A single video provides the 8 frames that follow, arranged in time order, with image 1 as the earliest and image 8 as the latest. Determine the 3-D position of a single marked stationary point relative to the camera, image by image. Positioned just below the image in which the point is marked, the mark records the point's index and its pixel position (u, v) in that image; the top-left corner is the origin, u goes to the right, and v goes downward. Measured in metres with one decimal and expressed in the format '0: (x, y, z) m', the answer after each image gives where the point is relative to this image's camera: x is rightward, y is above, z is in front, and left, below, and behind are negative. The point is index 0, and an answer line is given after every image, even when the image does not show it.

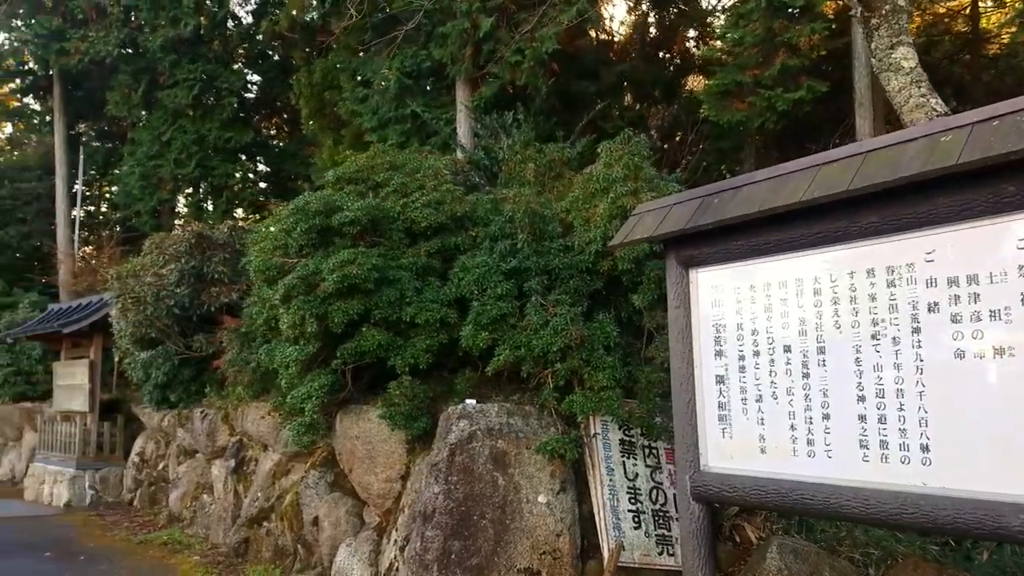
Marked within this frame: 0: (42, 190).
0: (-10.0, +2.0, +16.7) m
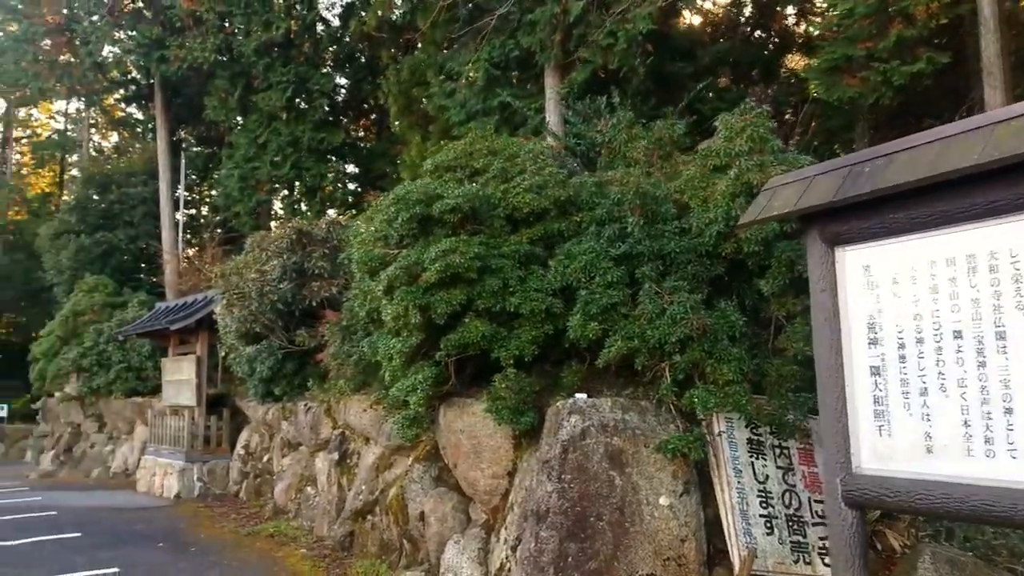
0: (-8.1, +2.0, +17.4) m
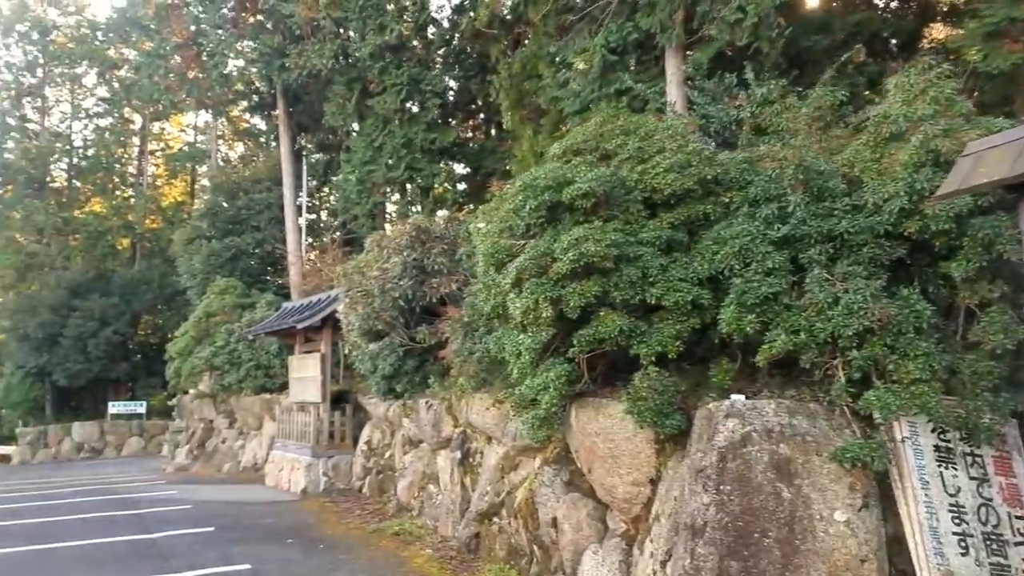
0: (-5.5, +2.0, +18.0) m
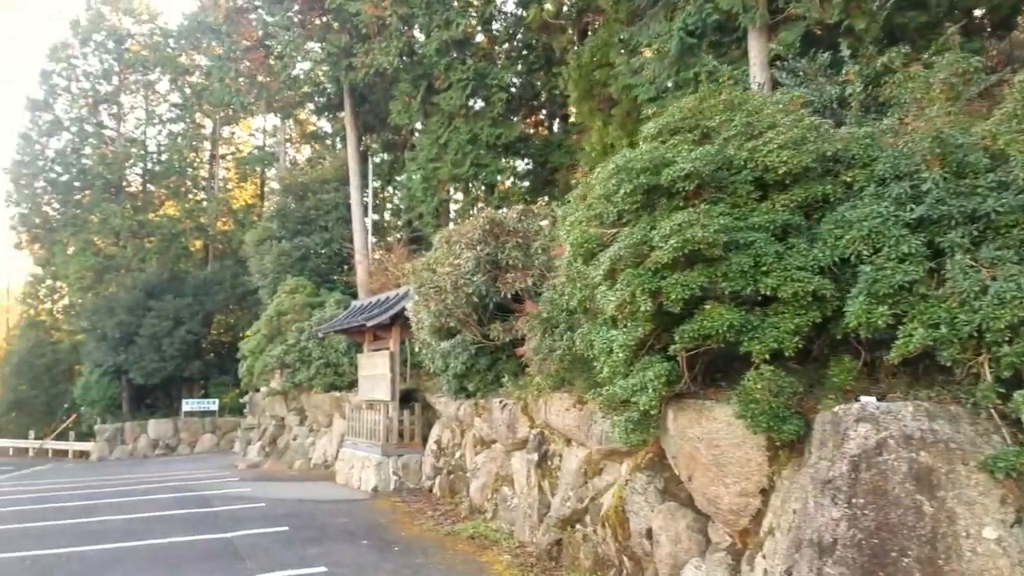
0: (-4.0, +2.0, +18.1) m
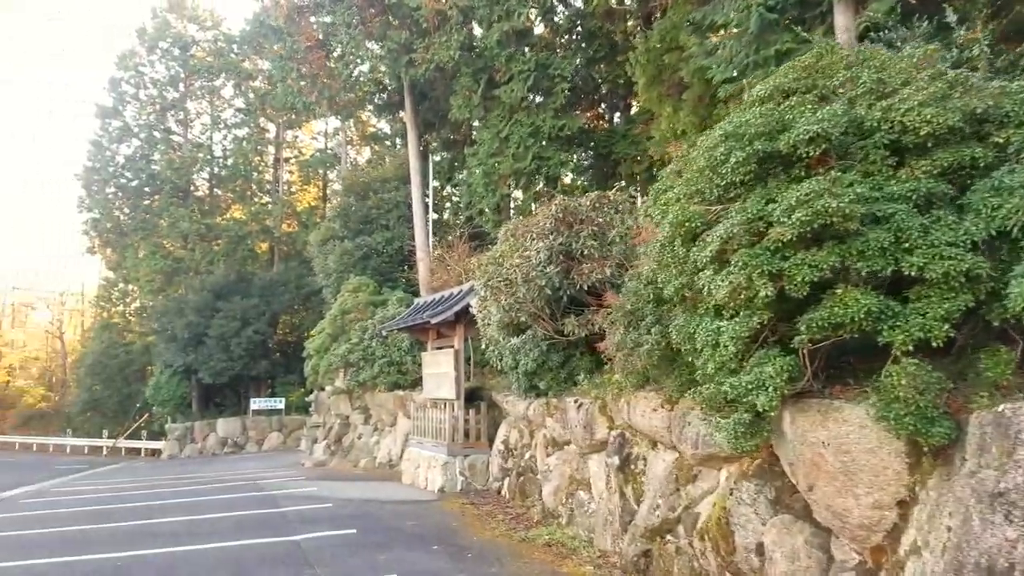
0: (-2.6, +2.1, +18.0) m
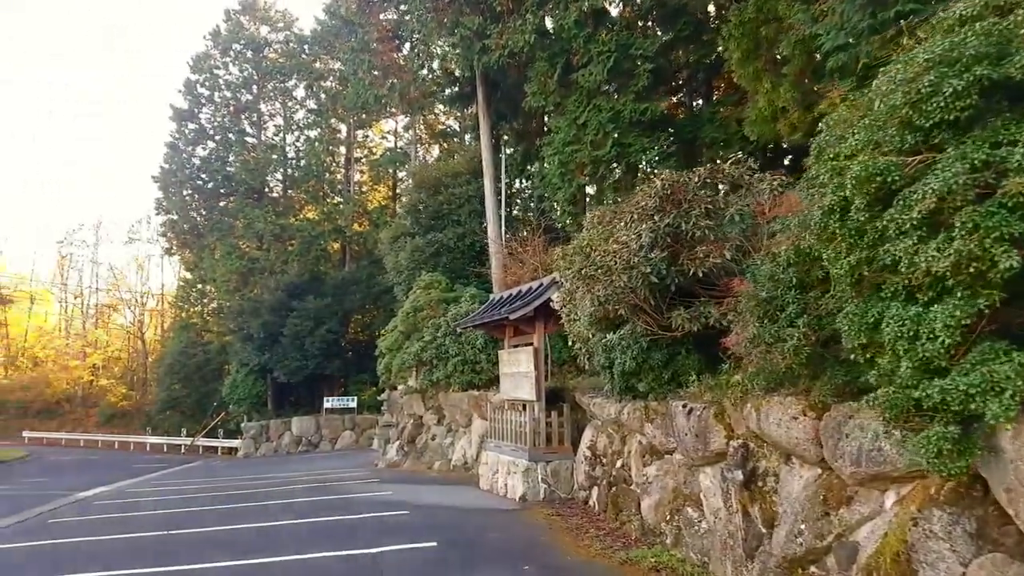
0: (-0.9, +2.1, +17.4) m
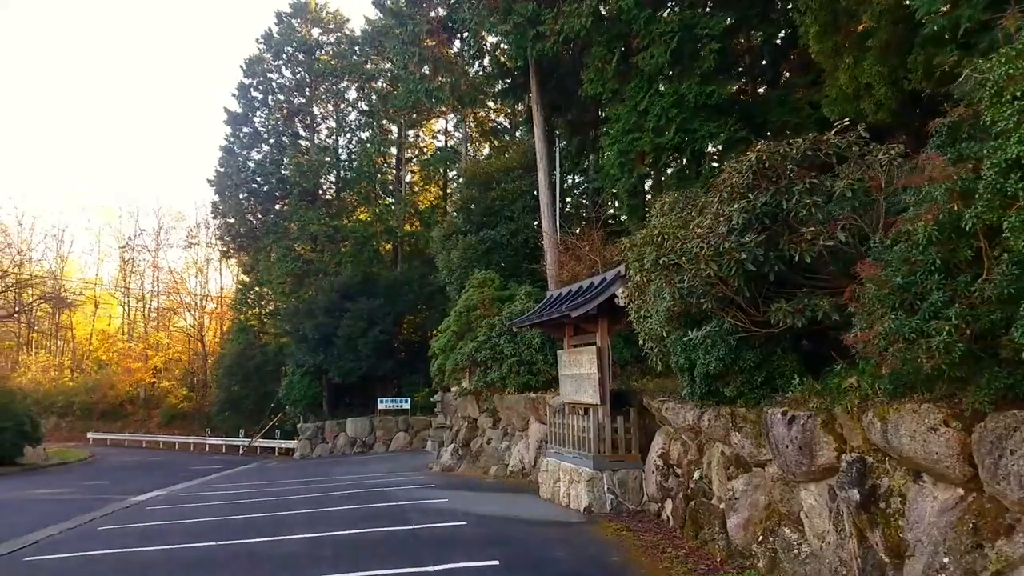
0: (+0.3, +2.2, +16.9) m
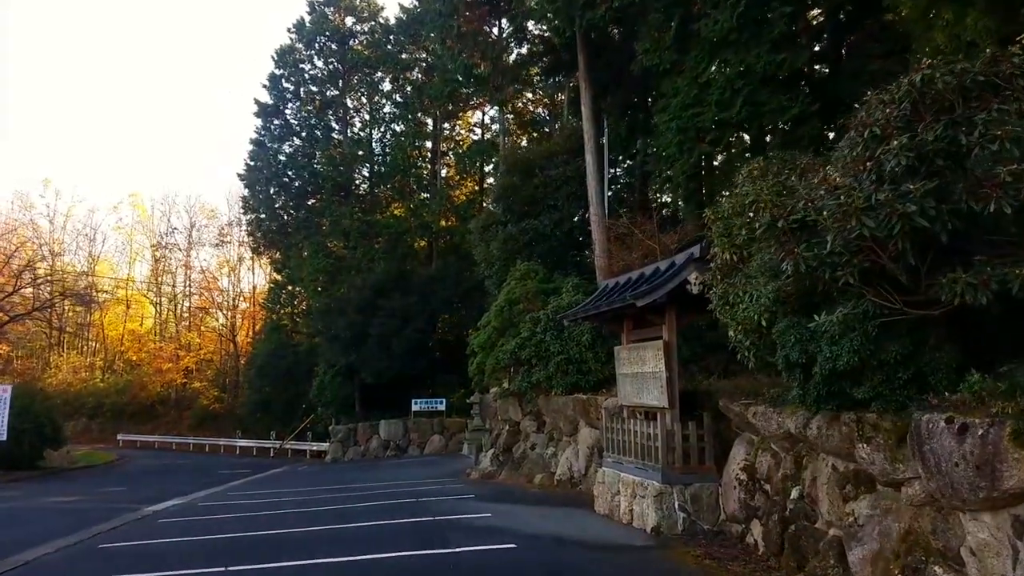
0: (+1.2, +2.3, +15.7) m
